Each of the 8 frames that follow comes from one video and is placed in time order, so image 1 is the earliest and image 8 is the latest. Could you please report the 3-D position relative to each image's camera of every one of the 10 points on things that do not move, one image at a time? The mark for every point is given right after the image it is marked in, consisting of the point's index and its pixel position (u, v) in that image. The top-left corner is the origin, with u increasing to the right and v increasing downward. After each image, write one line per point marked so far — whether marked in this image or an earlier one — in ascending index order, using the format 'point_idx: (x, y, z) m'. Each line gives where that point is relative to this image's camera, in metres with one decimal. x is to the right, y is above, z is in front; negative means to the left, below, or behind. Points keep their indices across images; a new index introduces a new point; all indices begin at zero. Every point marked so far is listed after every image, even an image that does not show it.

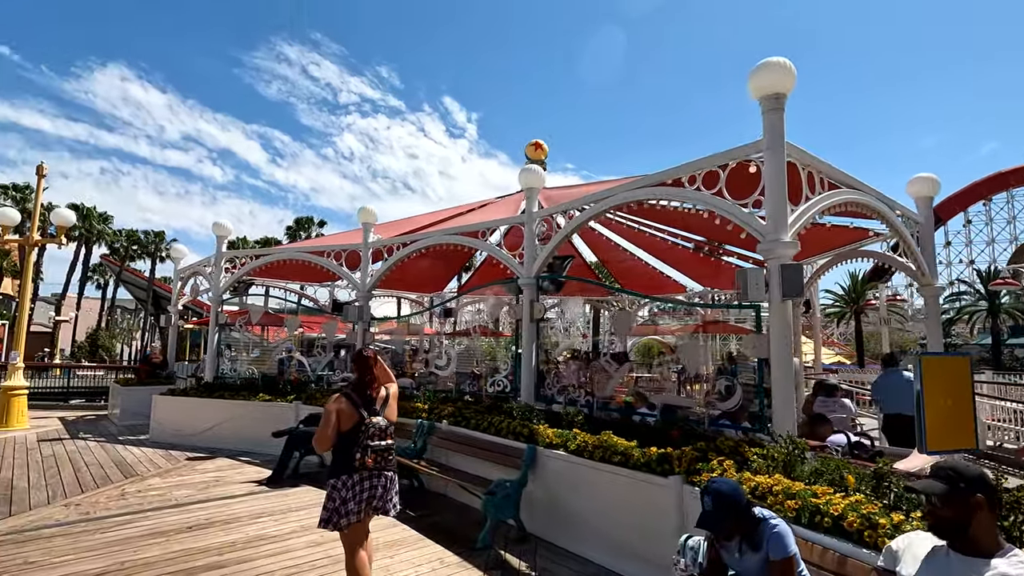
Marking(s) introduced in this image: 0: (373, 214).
0: (-2.5, +1.4, +9.7) m
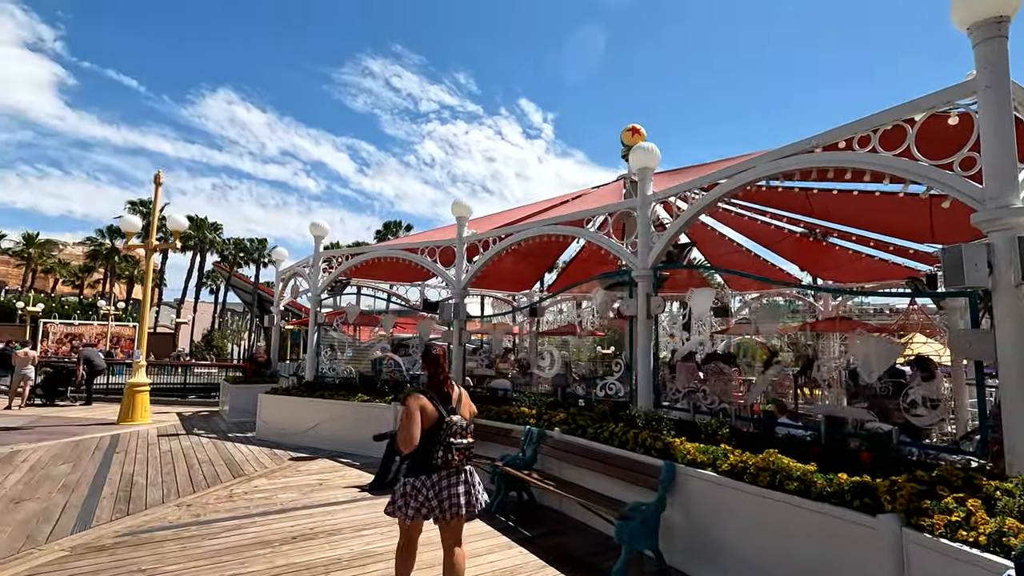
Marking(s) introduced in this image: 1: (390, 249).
0: (-0.8, +1.4, +9.3) m
1: (-2.3, +0.7, +10.2) m
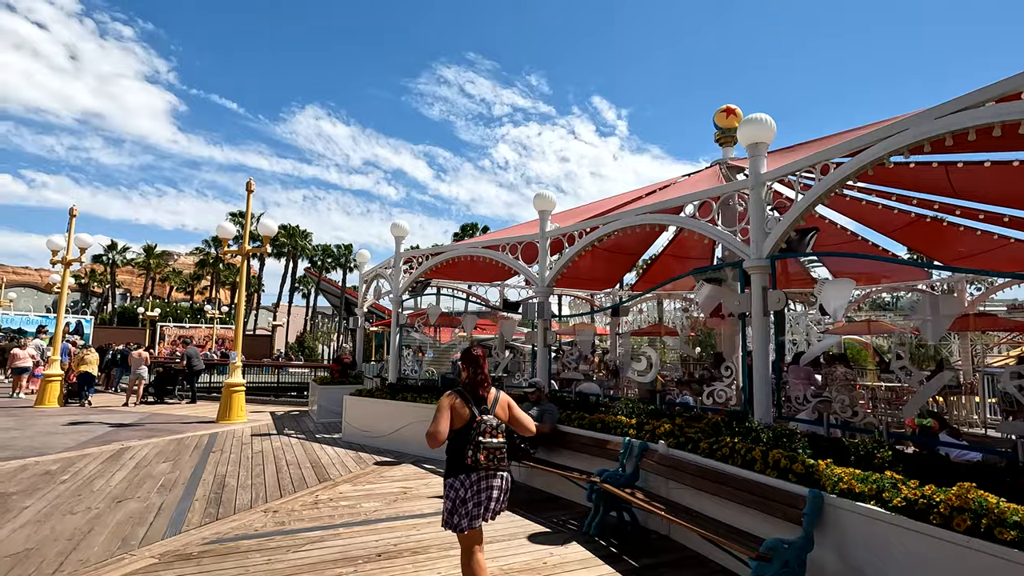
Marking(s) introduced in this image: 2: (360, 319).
0: (+0.6, +1.5, +8.8) m
1: (-0.8, +0.8, +9.8) m
2: (-4.3, -0.9, +15.2) m
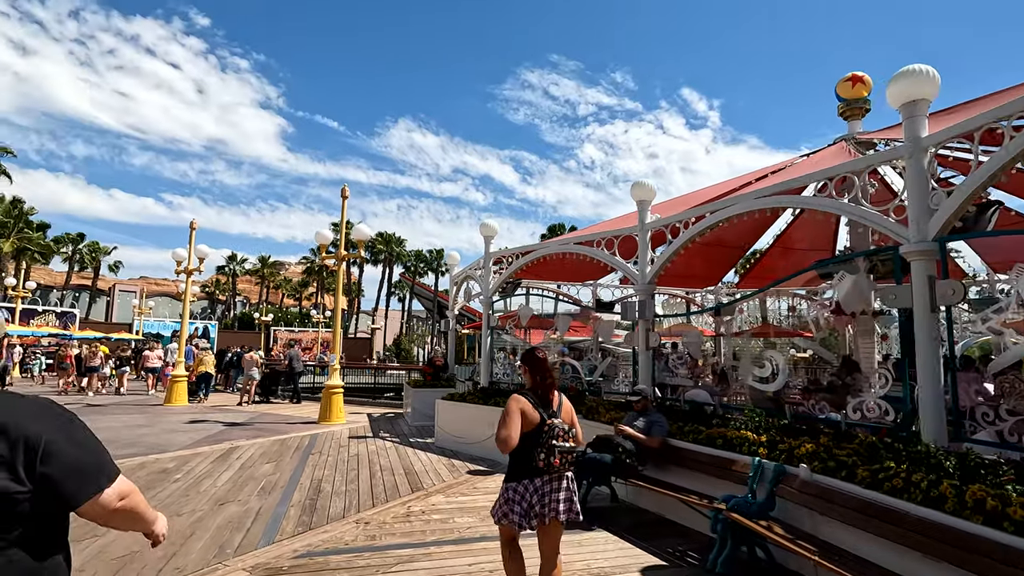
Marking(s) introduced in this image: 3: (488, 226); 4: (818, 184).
0: (+2.0, +1.5, +8.0) m
1: (+0.9, +0.8, +9.3) m
2: (-1.7, -0.9, +15.1) m
3: (-0.5, +1.3, +10.7) m
4: (+3.5, +1.2, +6.0) m
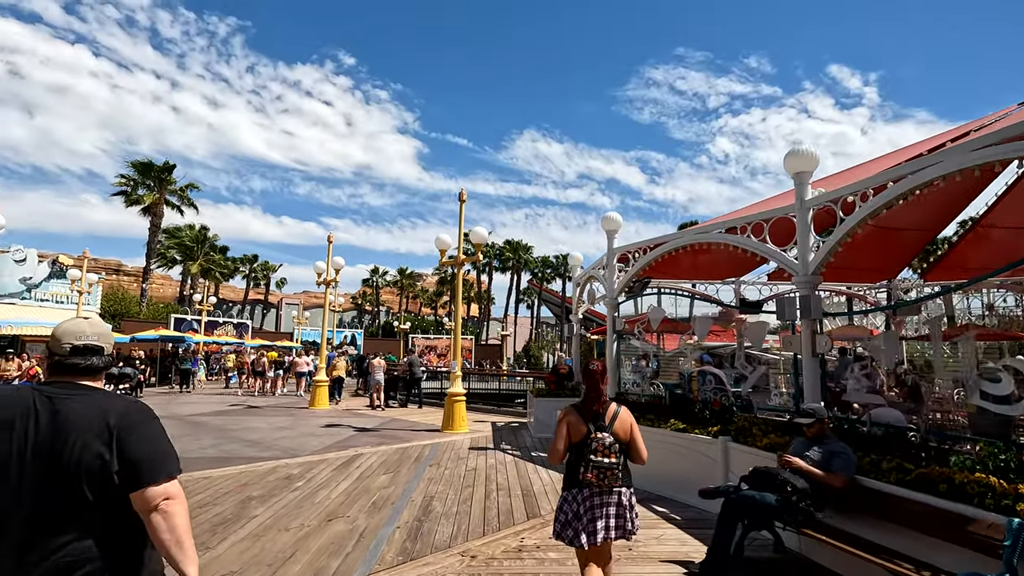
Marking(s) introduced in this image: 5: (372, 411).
0: (+3.6, +1.6, +6.5) m
1: (+2.8, +0.8, +8.0) m
2: (+1.7, -1.0, +14.3) m
3: (+1.8, +1.3, +9.7) m
4: (+4.6, +1.3, +4.2) m
5: (-3.9, -3.4, +14.8) m
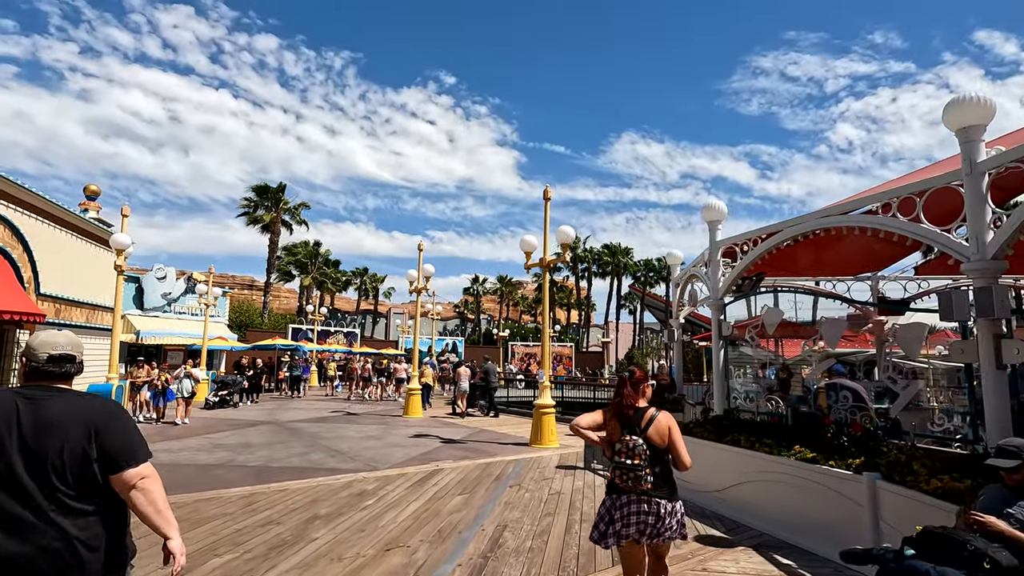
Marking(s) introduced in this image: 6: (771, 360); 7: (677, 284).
0: (+4.3, +1.7, +5.0) m
1: (+3.8, +0.9, +6.6) m
2: (+4.0, -1.0, +12.9) m
3: (+3.2, +1.3, +8.5) m
4: (+4.9, +1.5, +2.5) m
5: (-1.3, -3.6, +14.5) m
6: (+3.6, -1.0, +7.7) m
7: (+3.5, +0.1, +11.4) m
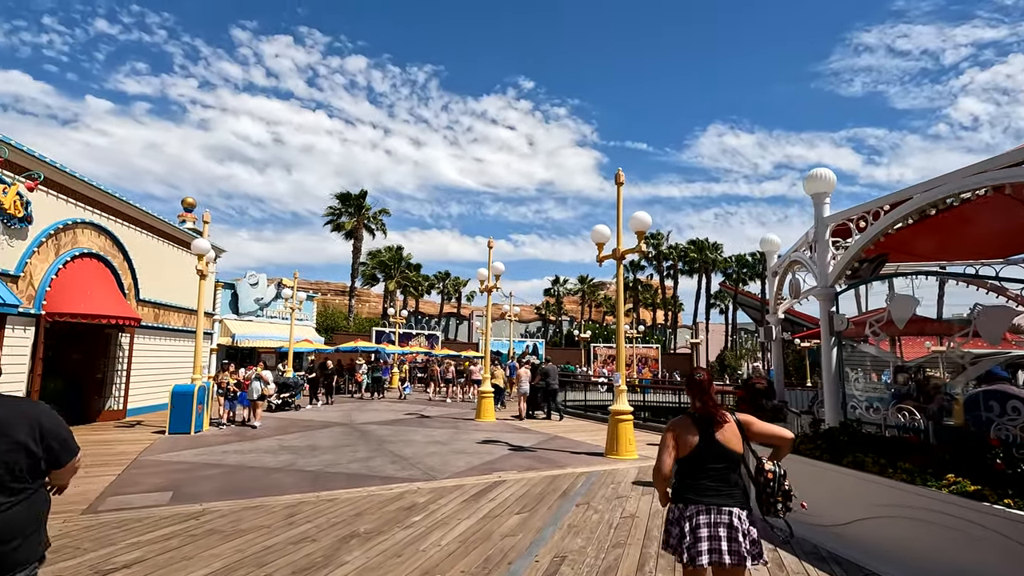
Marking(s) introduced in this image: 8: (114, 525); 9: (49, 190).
0: (+4.6, +1.9, +3.4) m
1: (+4.4, +1.1, +5.1) m
2: (+5.6, -0.9, +11.3) m
3: (+4.0, +1.4, +7.1) m
4: (+4.8, +1.7, +0.9) m
5: (+0.6, -3.5, +13.7) m
6: (+4.4, -0.9, +6.3) m
7: (+4.8, +0.3, +9.9) m
8: (-4.2, -2.5, +5.6) m
9: (-10.5, +2.2, +12.1) m
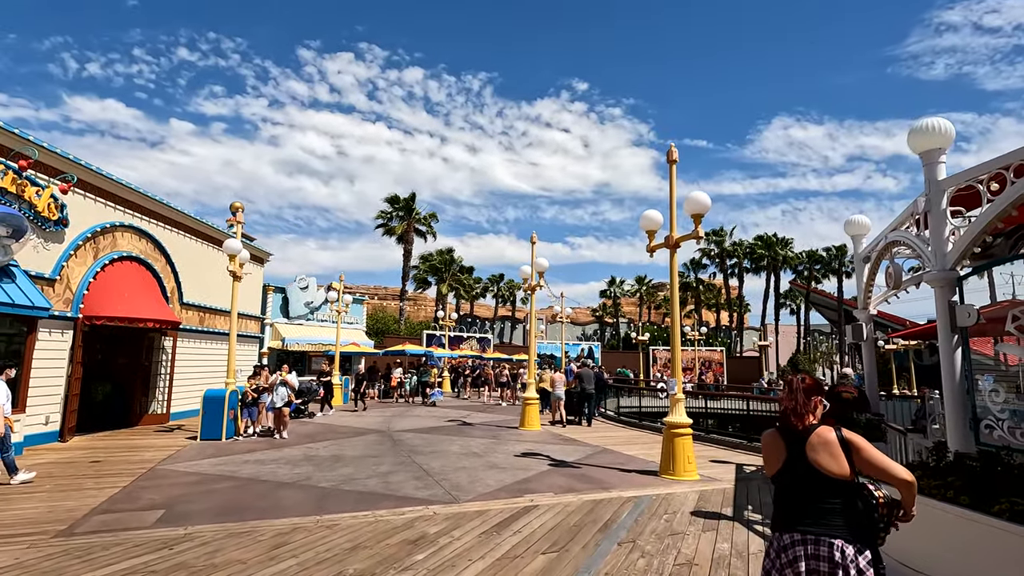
0: (+4.5, +2.1, +1.8) m
1: (+4.4, +1.3, +3.5) m
2: (+6.3, -0.7, +9.6) m
3: (+4.3, +1.6, +5.5) m
4: (+4.4, +1.9, -0.6) m
5: (+1.6, -3.4, +12.4) m
6: (+4.6, -0.7, +4.7) m
7: (+5.4, +0.4, +8.3) m
8: (-4.0, -2.4, +4.9) m
9: (-9.6, +2.1, +12.0) m
